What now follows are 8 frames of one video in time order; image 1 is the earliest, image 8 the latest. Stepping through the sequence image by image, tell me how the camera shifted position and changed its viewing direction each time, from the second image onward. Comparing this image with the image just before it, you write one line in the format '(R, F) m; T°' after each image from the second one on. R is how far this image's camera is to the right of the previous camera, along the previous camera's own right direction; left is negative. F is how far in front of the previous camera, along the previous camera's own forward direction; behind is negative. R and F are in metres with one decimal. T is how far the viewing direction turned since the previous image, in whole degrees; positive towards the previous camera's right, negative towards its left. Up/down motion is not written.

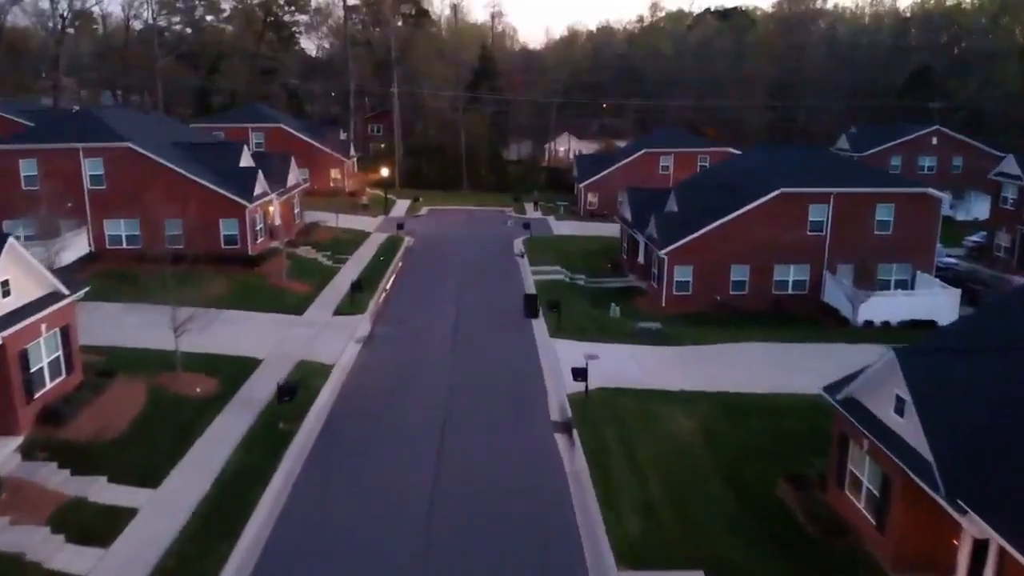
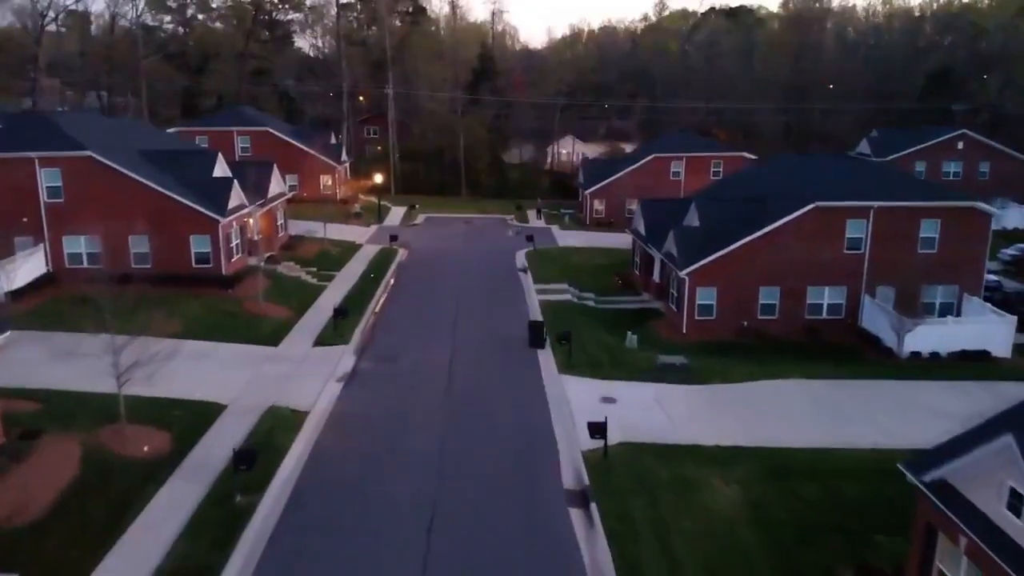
(-0.1, +3.0) m; 0°
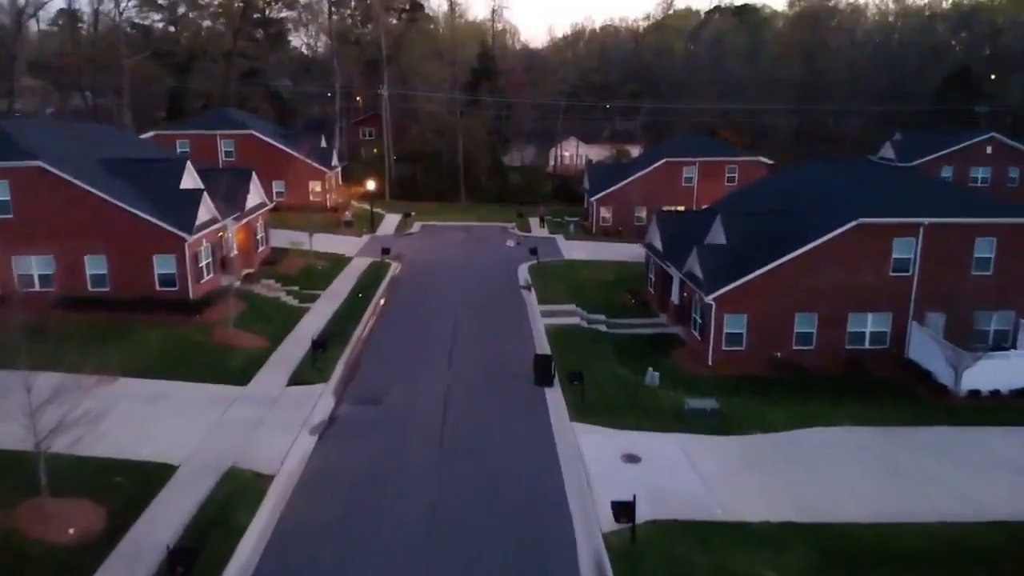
(-0.1, +3.0) m; 0°
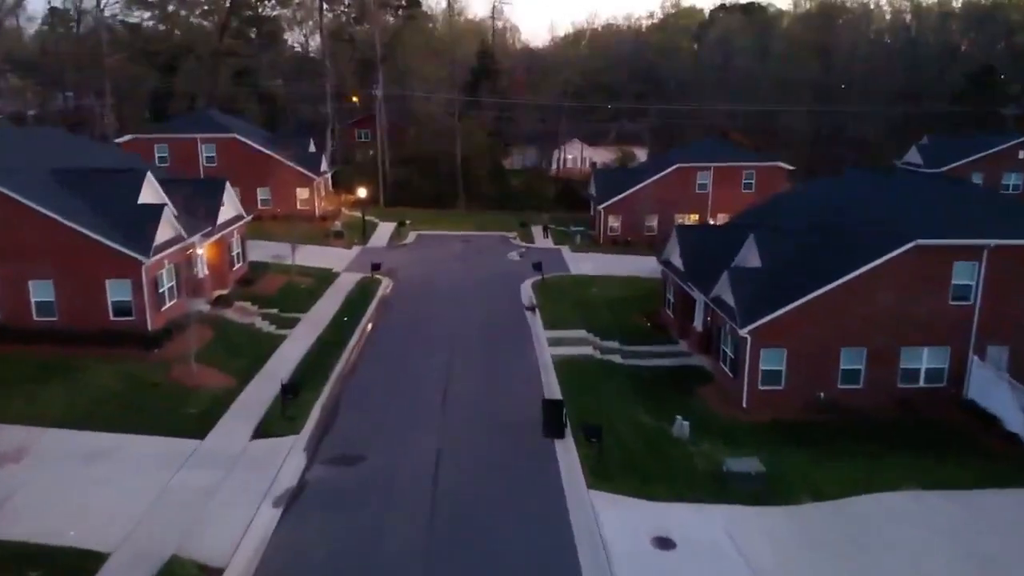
(-0.1, +3.0) m; 0°
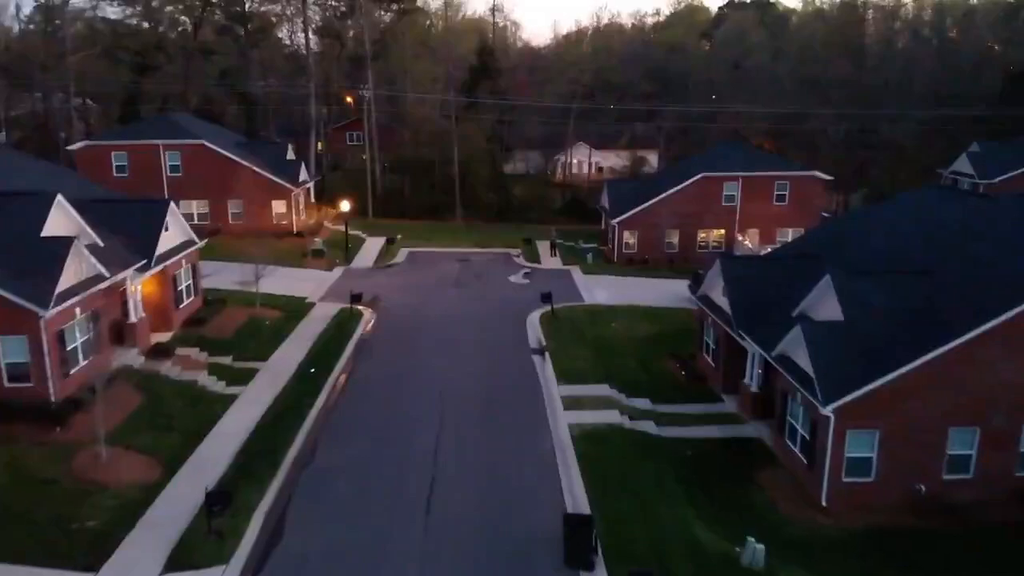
(-0.2, +4.8) m; 0°
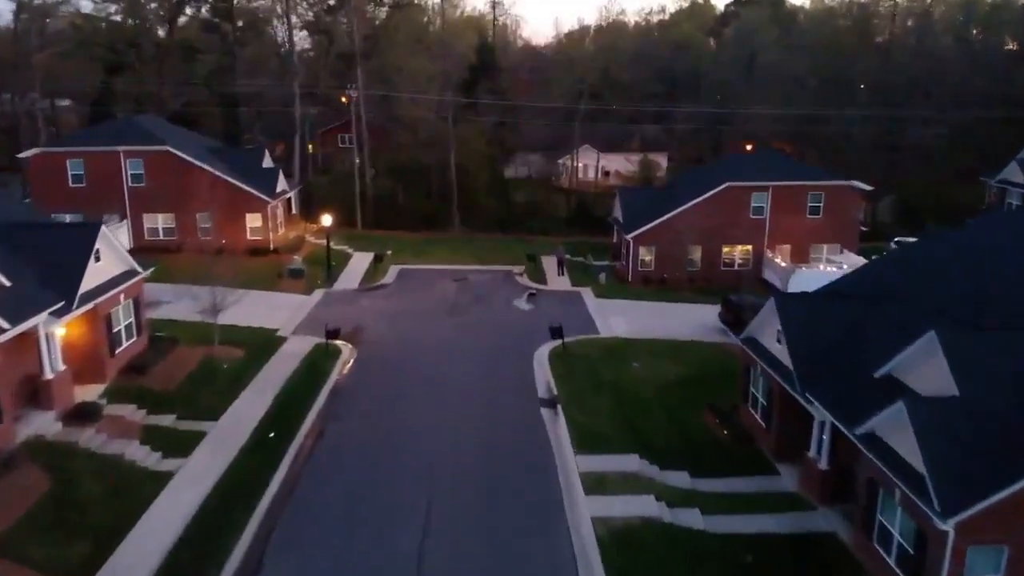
(-0.1, +4.0) m; 0°
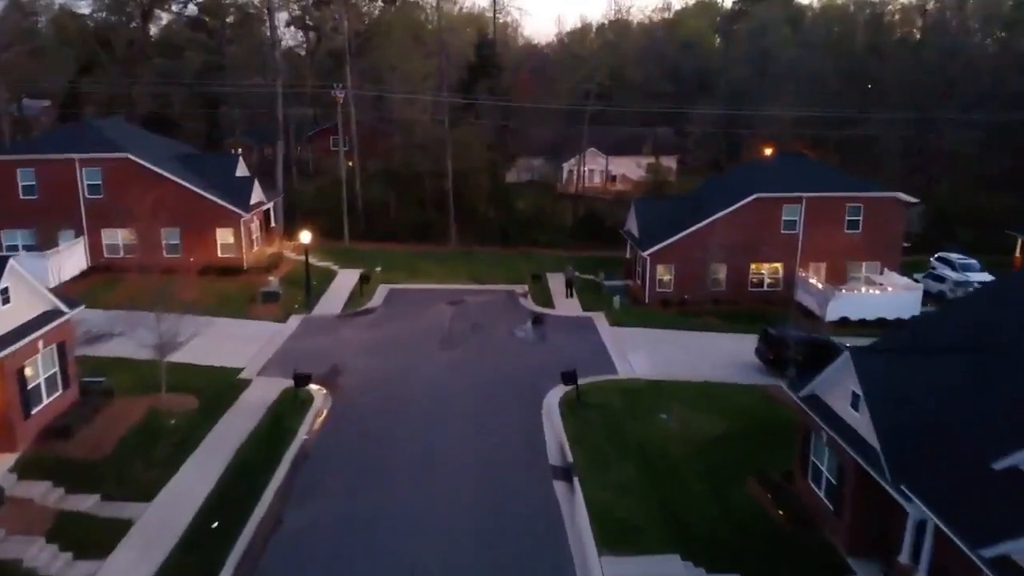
(-0.1, +3.5) m; 0°
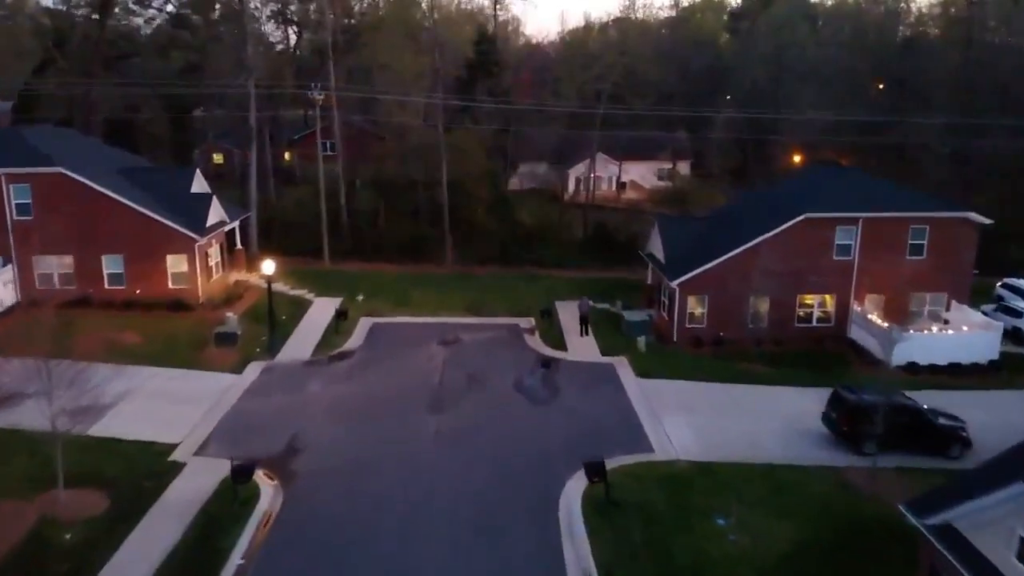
(-0.2, +4.5) m; 0°
